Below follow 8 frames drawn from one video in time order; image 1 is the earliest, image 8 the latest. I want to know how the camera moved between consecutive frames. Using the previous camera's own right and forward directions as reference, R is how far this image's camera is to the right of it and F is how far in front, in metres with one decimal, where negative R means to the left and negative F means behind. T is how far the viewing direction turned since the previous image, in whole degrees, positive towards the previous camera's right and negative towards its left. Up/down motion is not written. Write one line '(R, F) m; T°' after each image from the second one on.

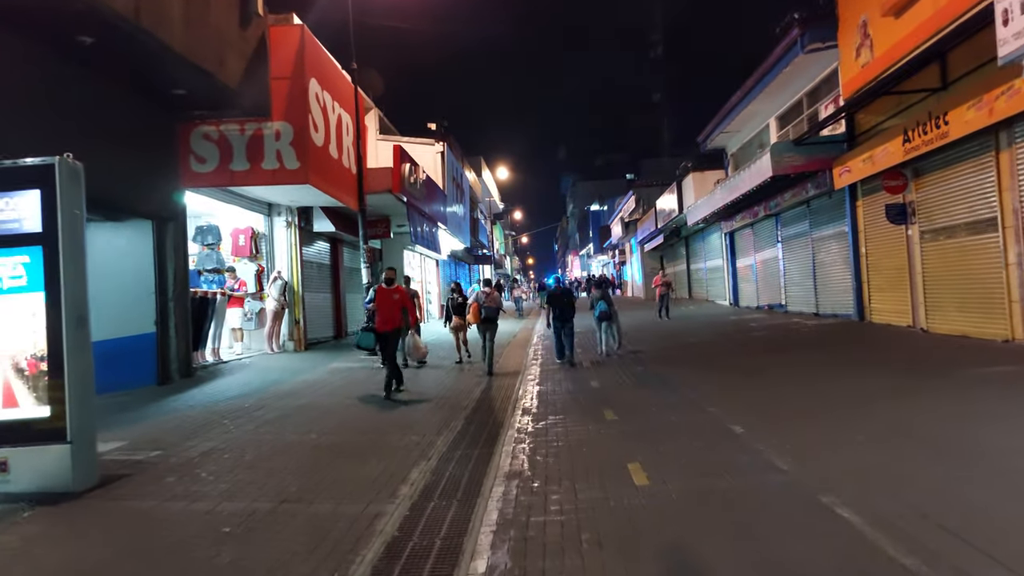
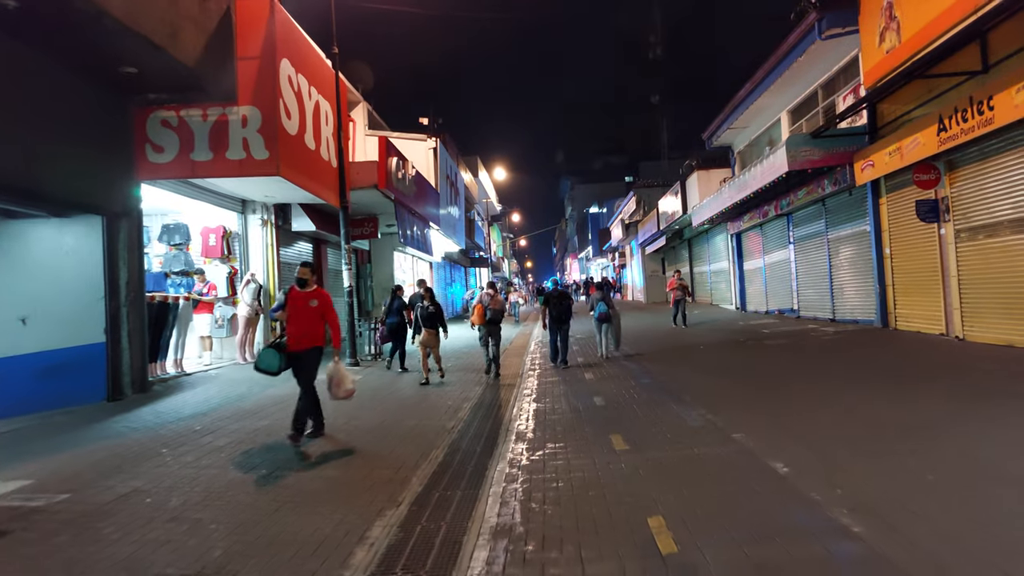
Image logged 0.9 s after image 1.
(+0.1, +1.0) m; 0°
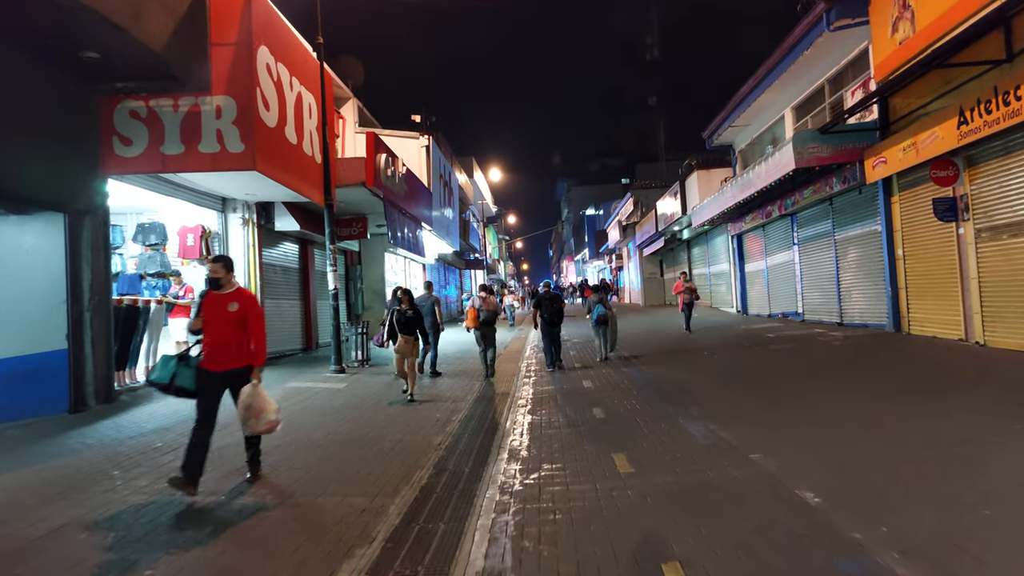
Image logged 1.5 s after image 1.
(0.0, +0.6) m; 0°
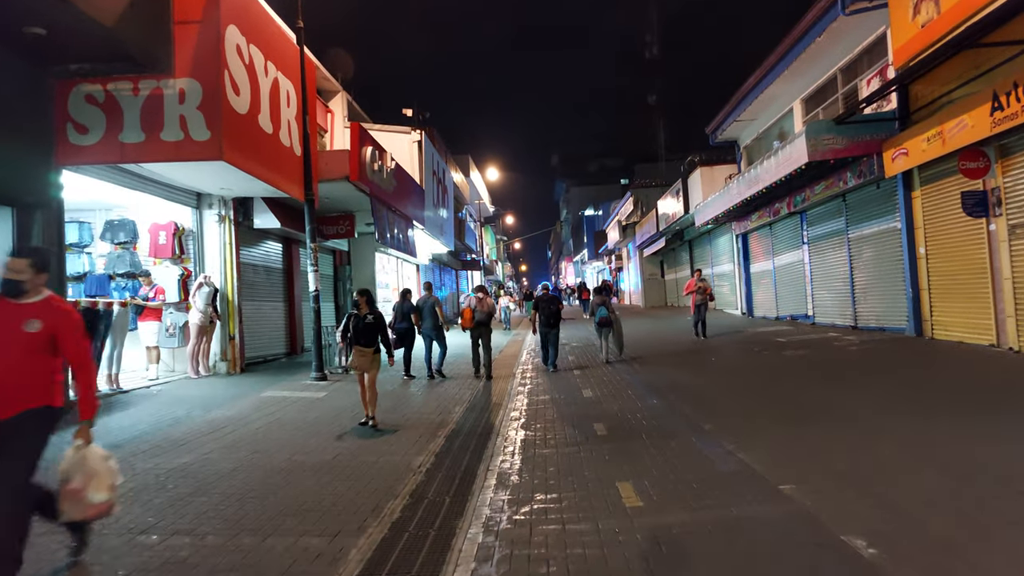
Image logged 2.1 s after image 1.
(+0.1, +0.7) m; 0°
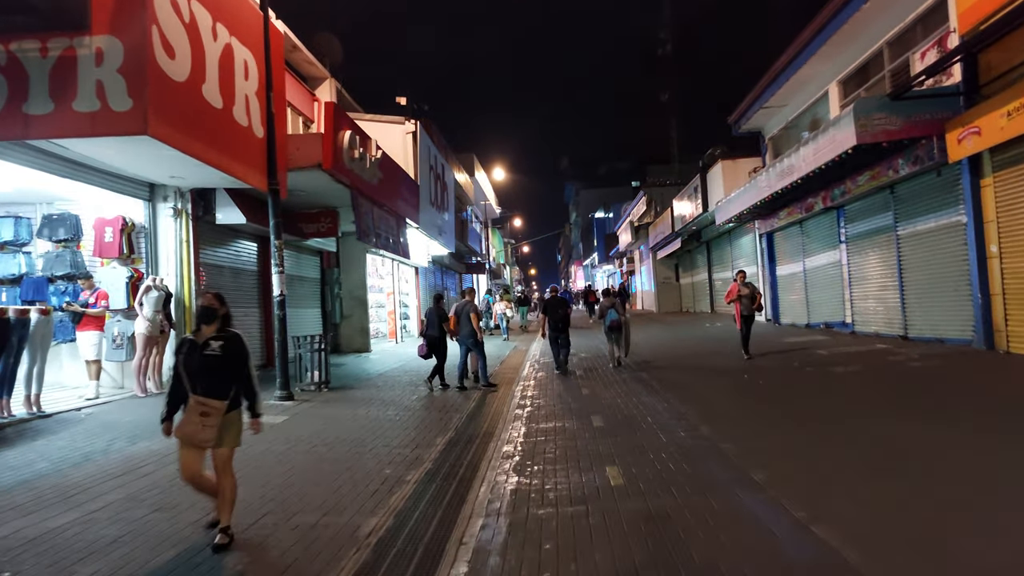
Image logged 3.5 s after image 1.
(+0.2, +1.5) m; -1°
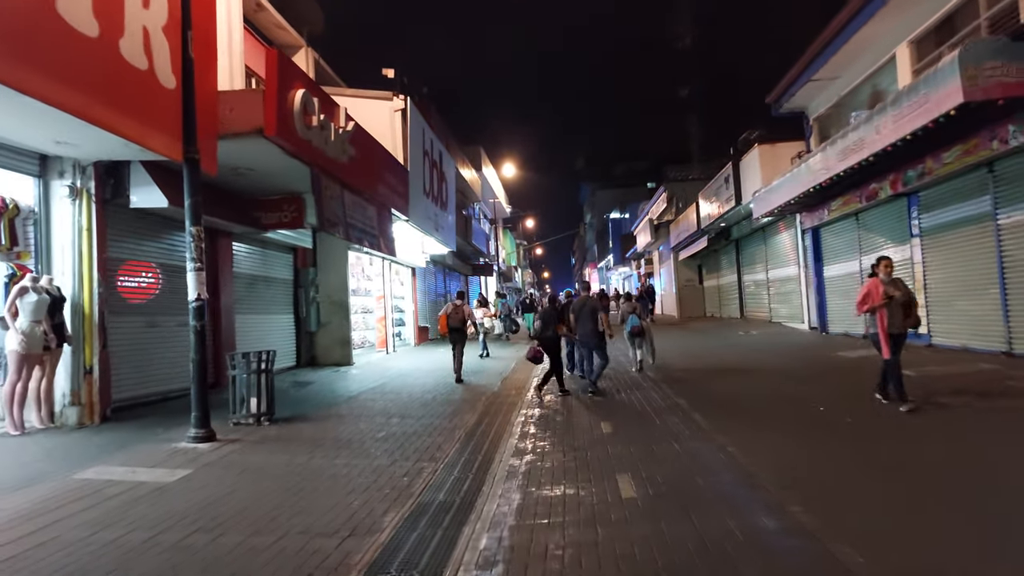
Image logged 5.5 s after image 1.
(+0.2, +2.2) m; -1°
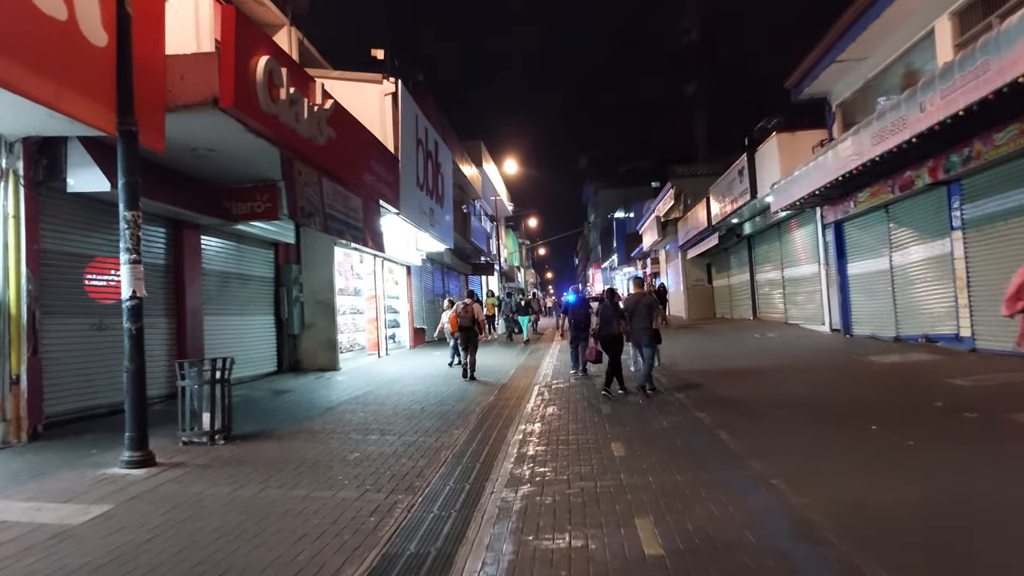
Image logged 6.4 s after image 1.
(+0.1, +1.0) m; 0°
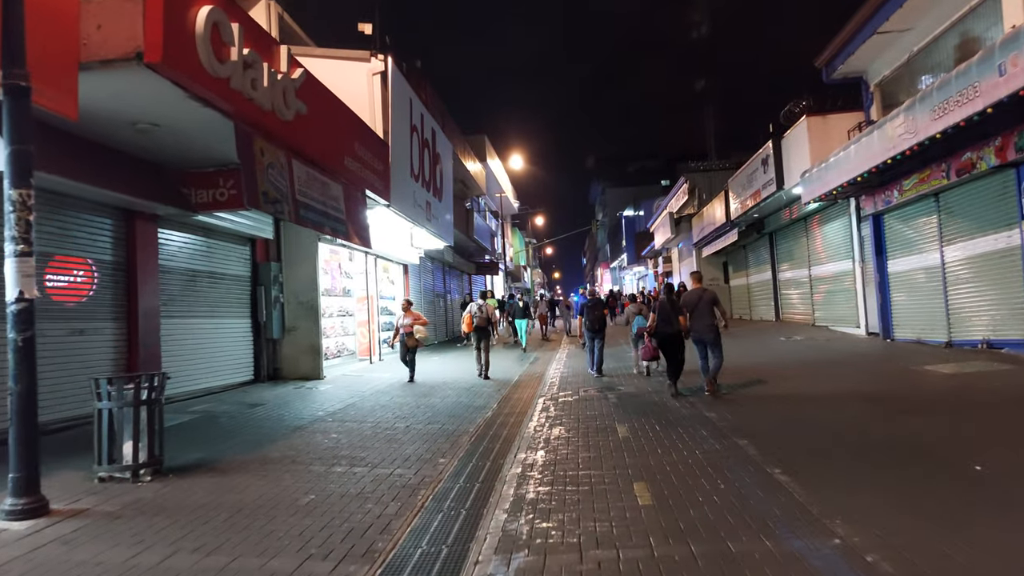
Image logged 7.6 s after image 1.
(+0.1, +1.2) m; -1°
